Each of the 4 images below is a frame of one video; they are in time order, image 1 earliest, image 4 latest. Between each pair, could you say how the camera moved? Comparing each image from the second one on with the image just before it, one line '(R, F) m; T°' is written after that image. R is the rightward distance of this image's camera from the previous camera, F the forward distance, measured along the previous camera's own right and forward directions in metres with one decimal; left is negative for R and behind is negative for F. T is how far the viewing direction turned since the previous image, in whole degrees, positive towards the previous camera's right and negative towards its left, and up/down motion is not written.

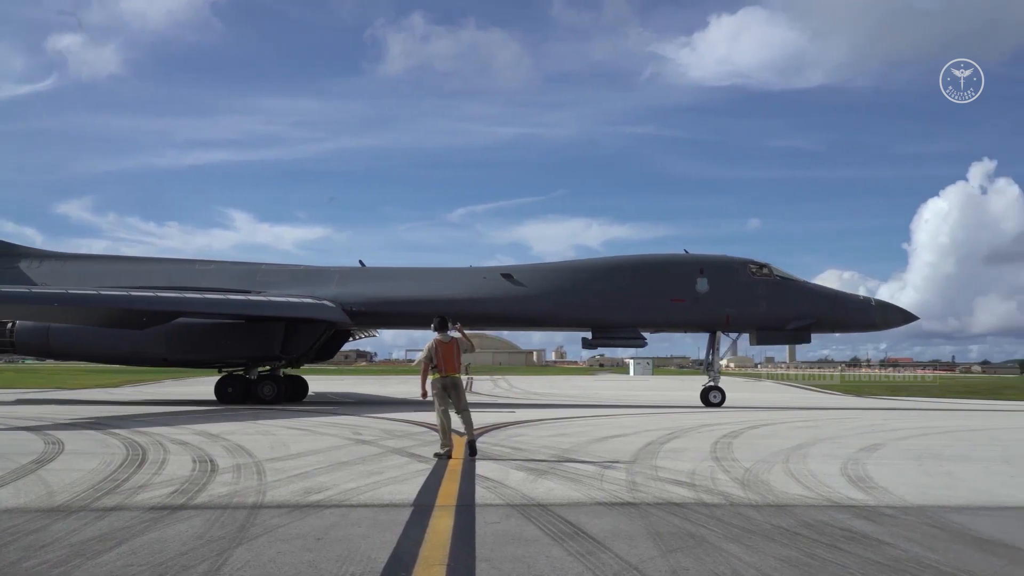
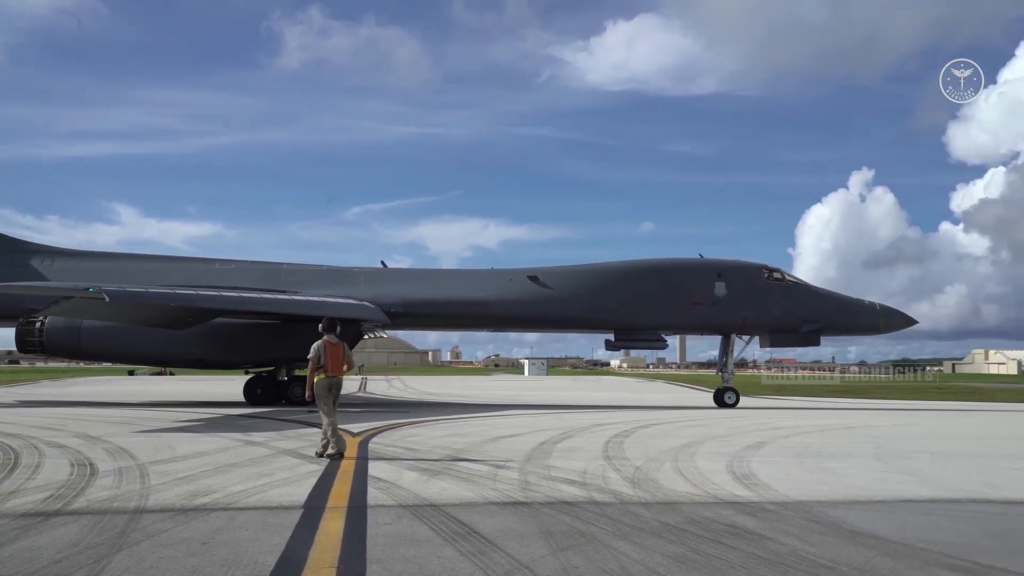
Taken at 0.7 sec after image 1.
(0.0, 0.0) m; +6°
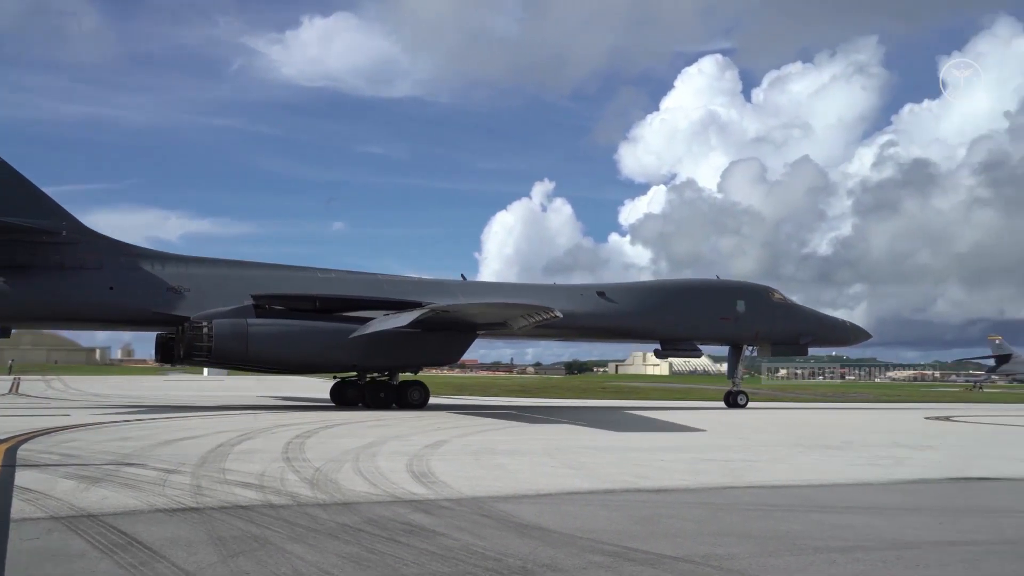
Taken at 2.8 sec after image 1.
(0.0, 0.0) m; +18°
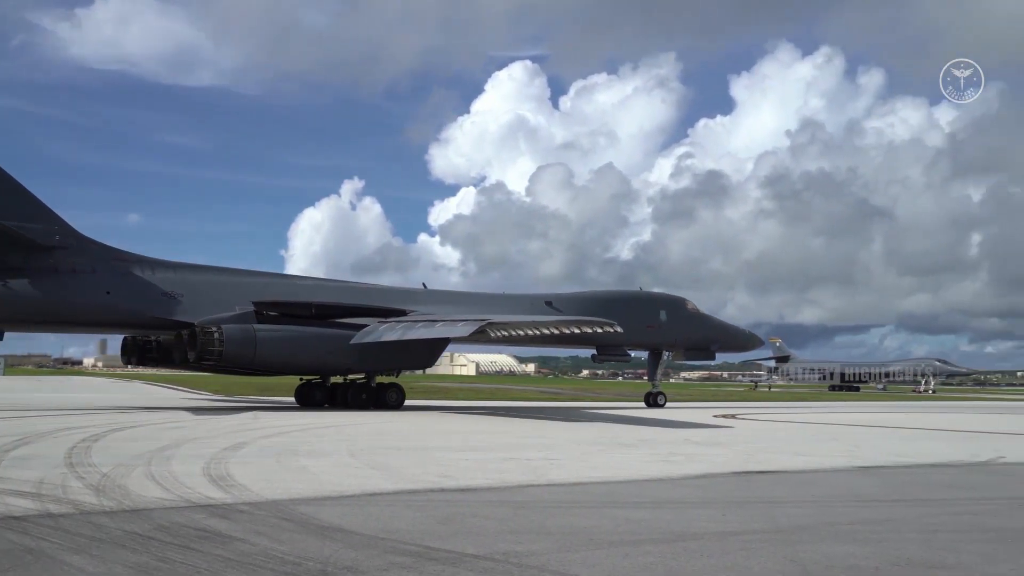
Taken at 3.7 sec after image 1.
(0.0, 0.0) m; +11°
